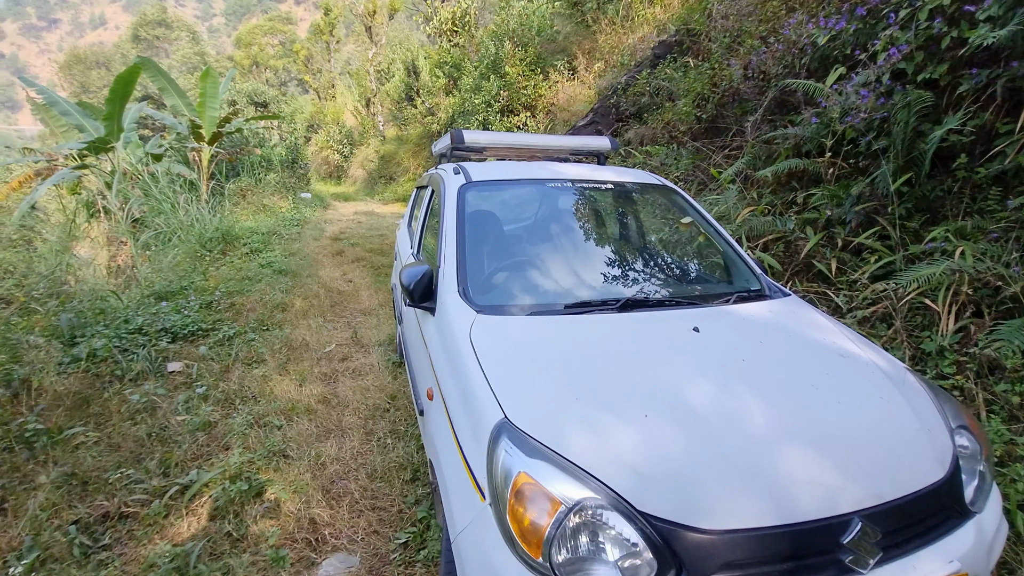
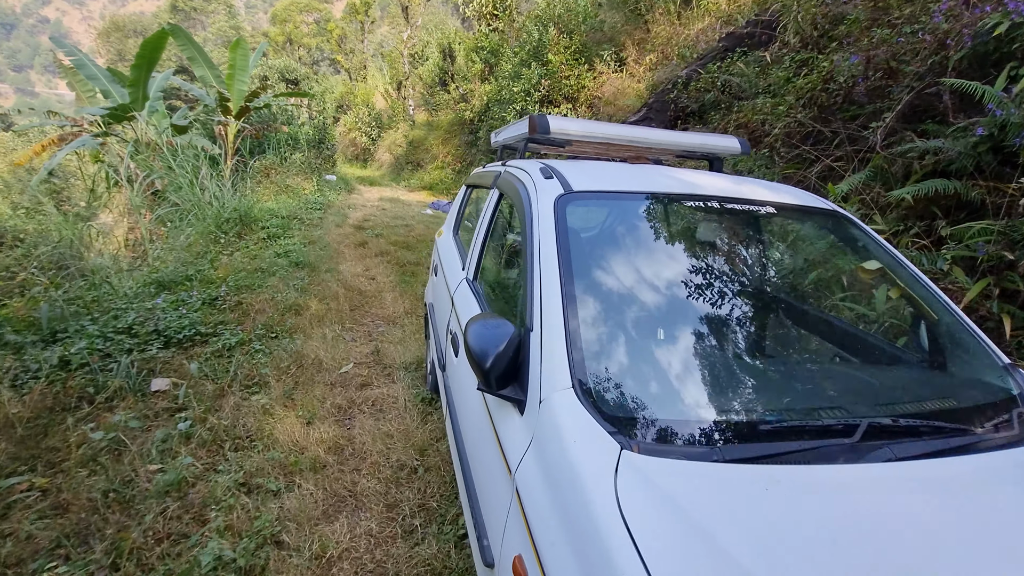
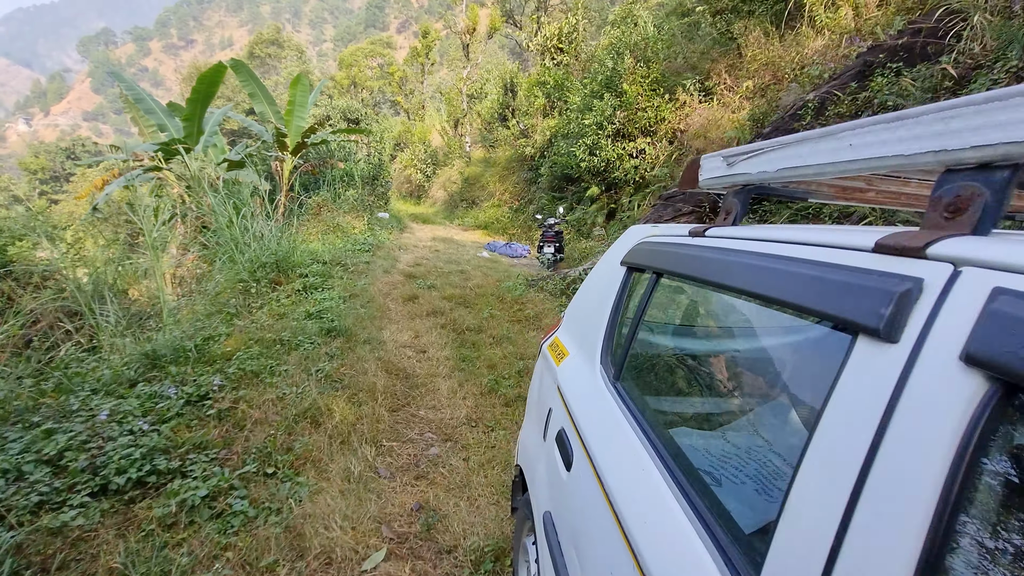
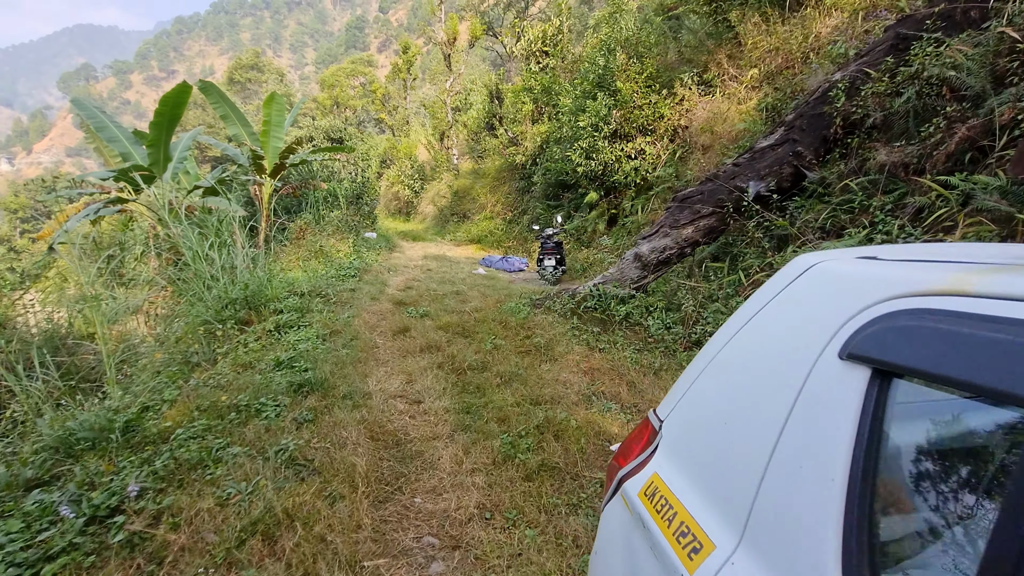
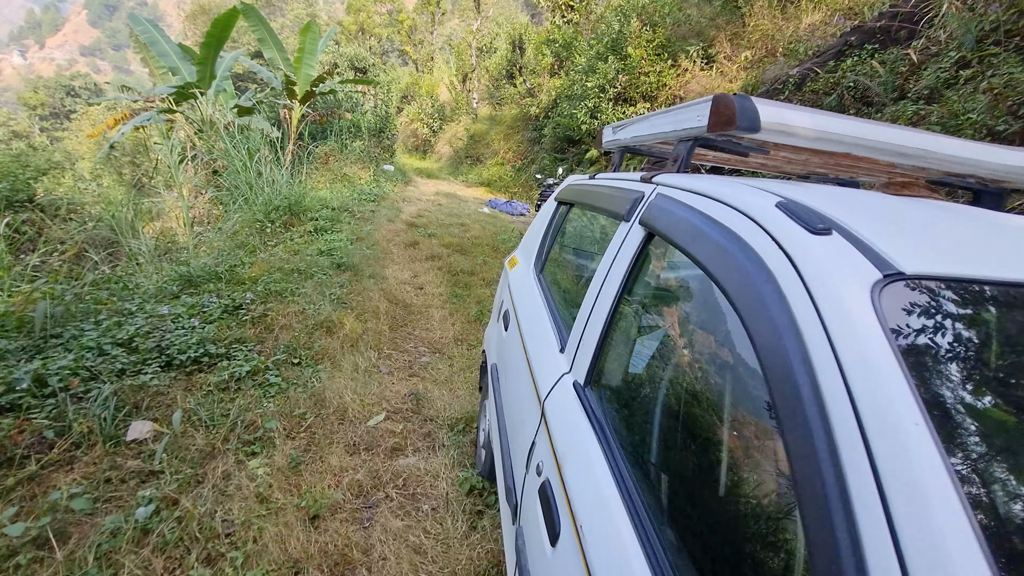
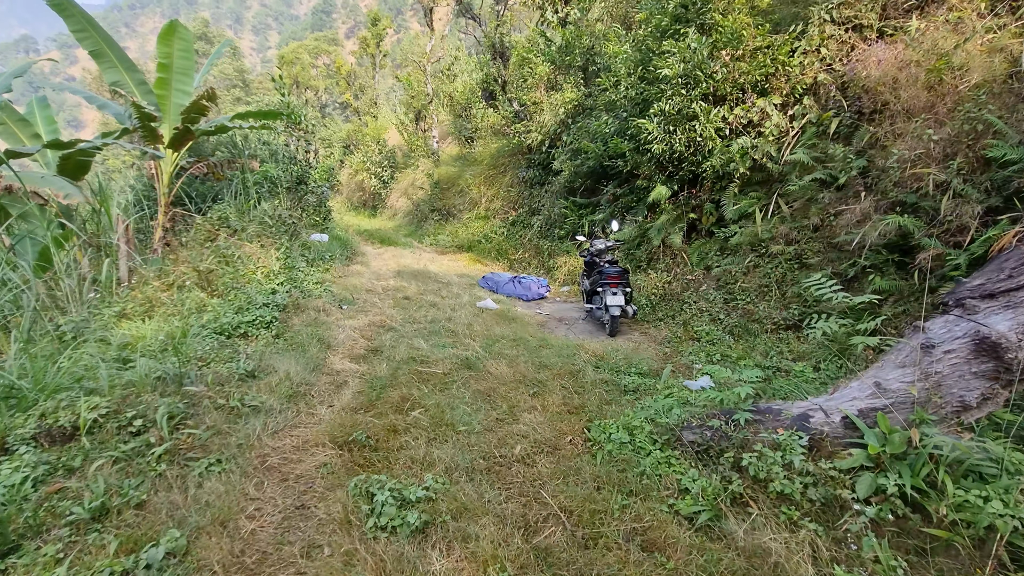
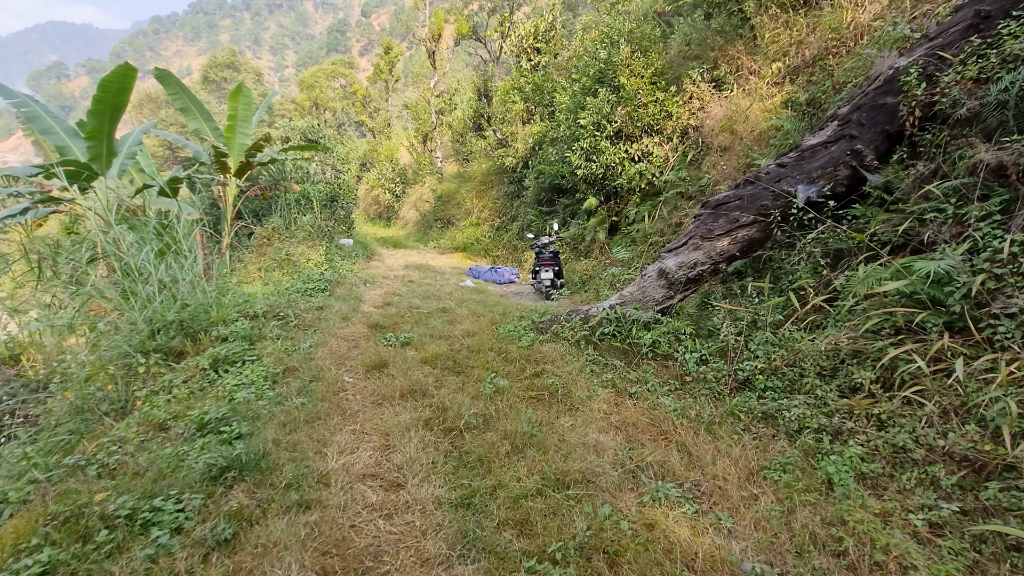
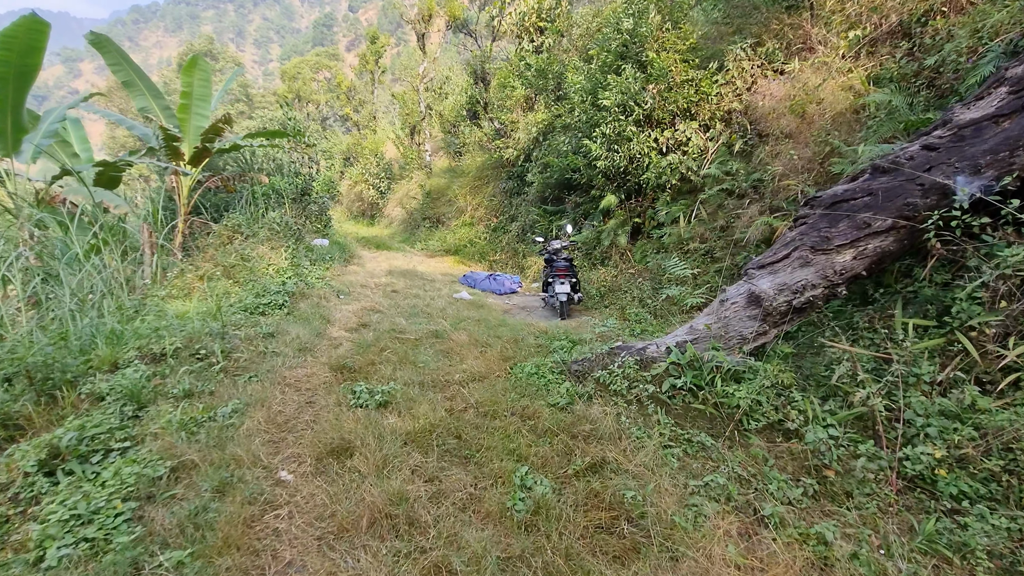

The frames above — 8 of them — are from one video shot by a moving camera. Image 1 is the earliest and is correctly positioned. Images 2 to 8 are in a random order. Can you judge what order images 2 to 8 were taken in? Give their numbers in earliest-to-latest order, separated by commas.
2, 5, 3, 4, 7, 8, 6
